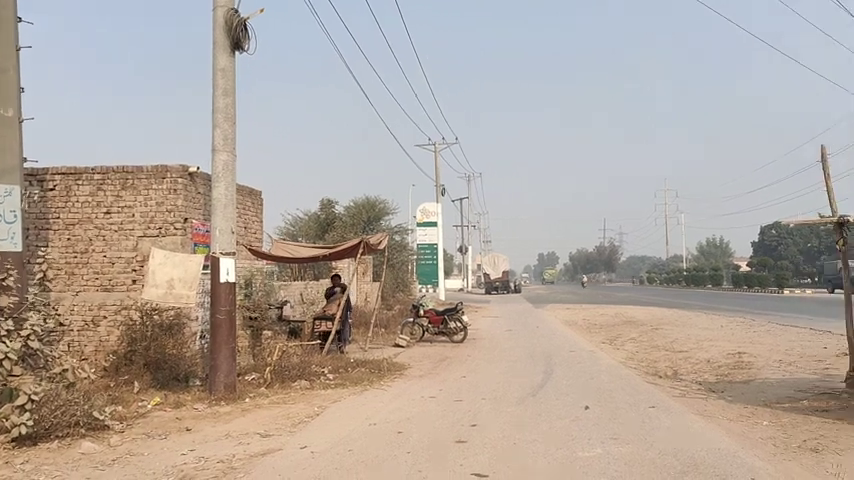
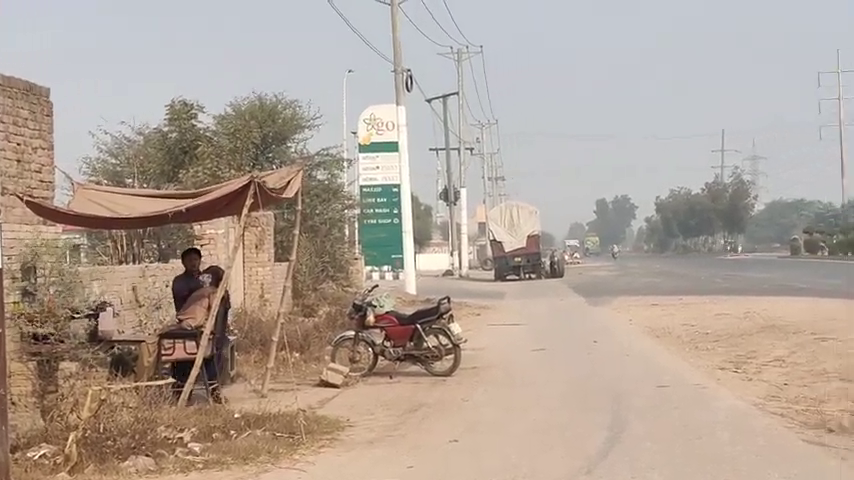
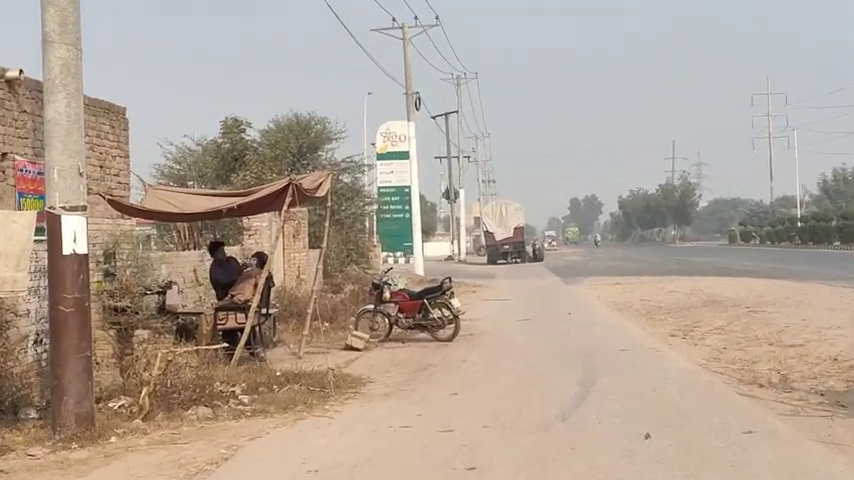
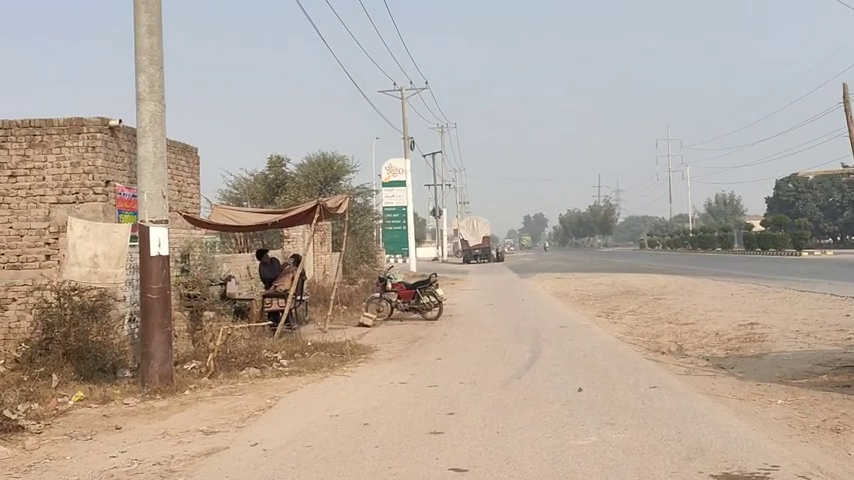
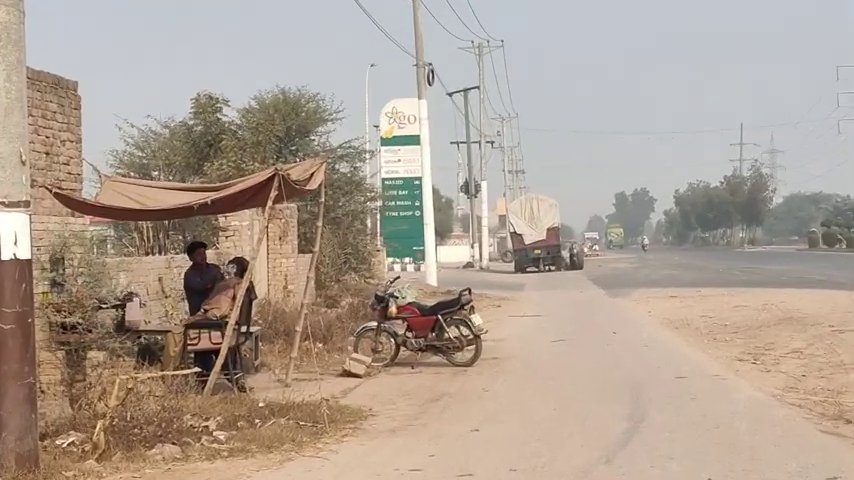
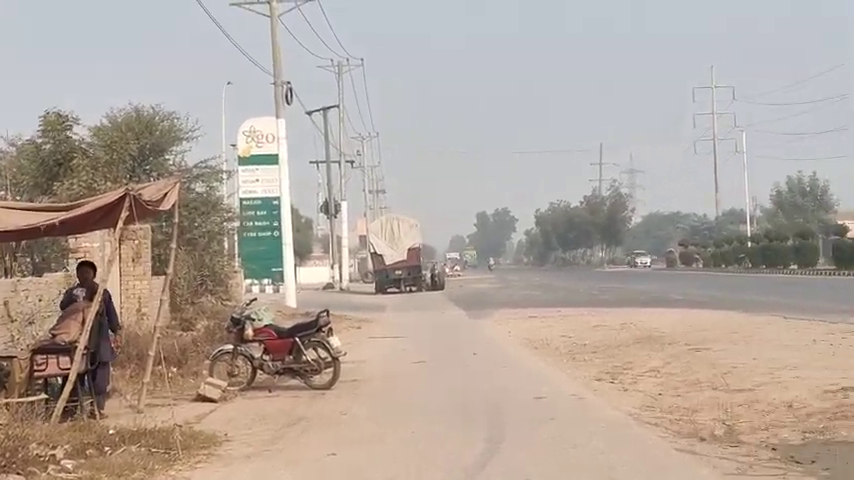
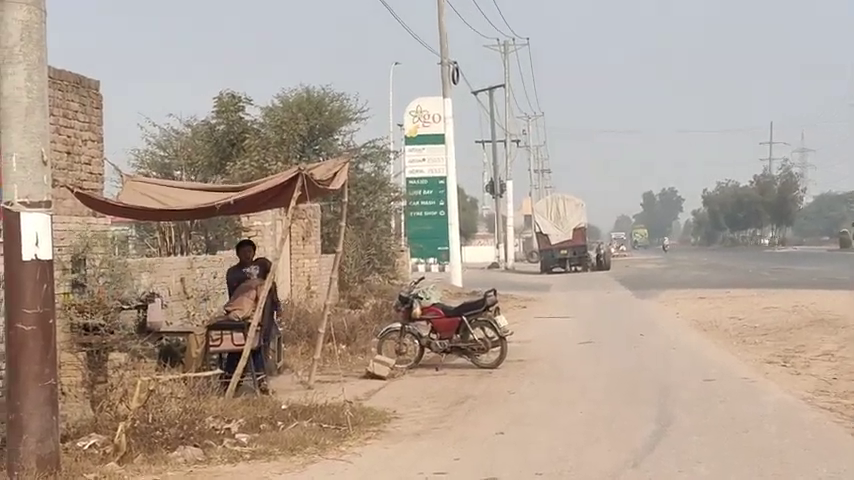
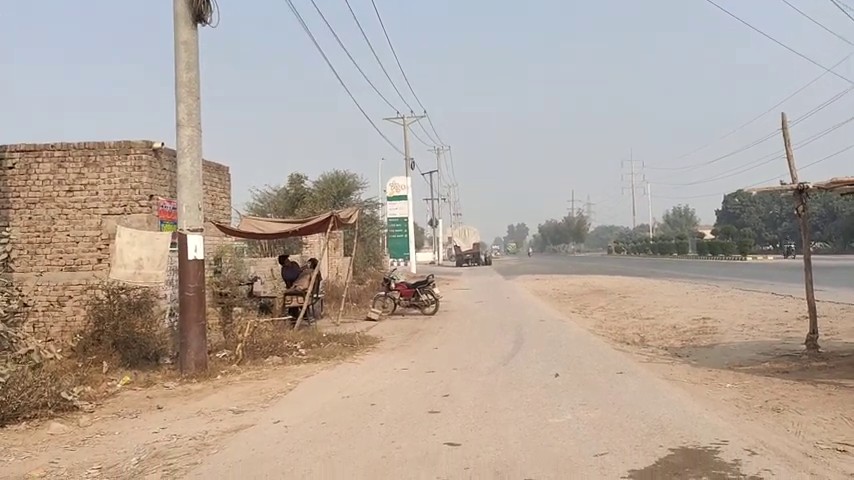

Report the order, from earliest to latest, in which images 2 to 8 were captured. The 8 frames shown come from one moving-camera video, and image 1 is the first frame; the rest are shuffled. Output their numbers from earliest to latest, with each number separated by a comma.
8, 4, 3, 5, 7, 2, 6
